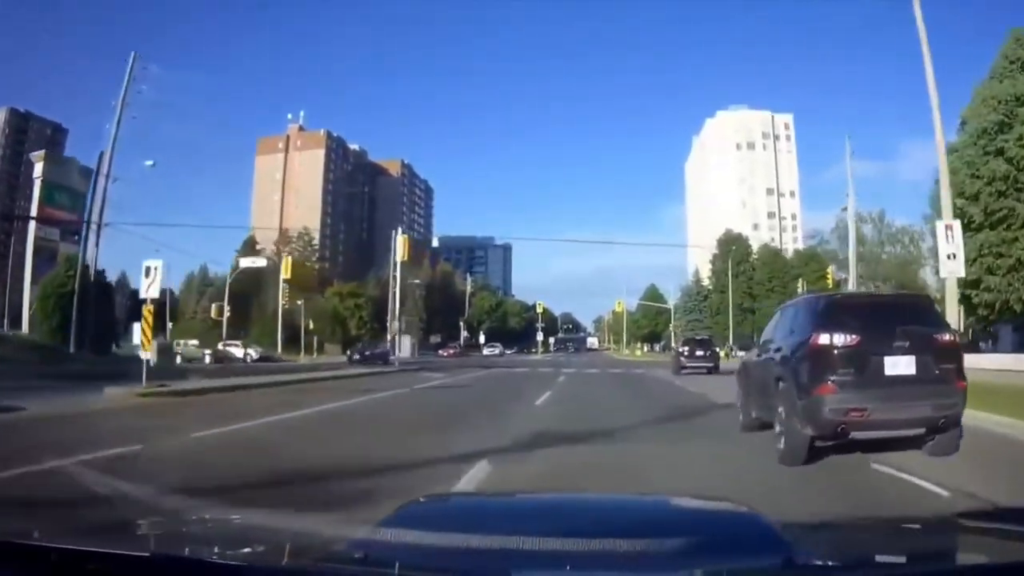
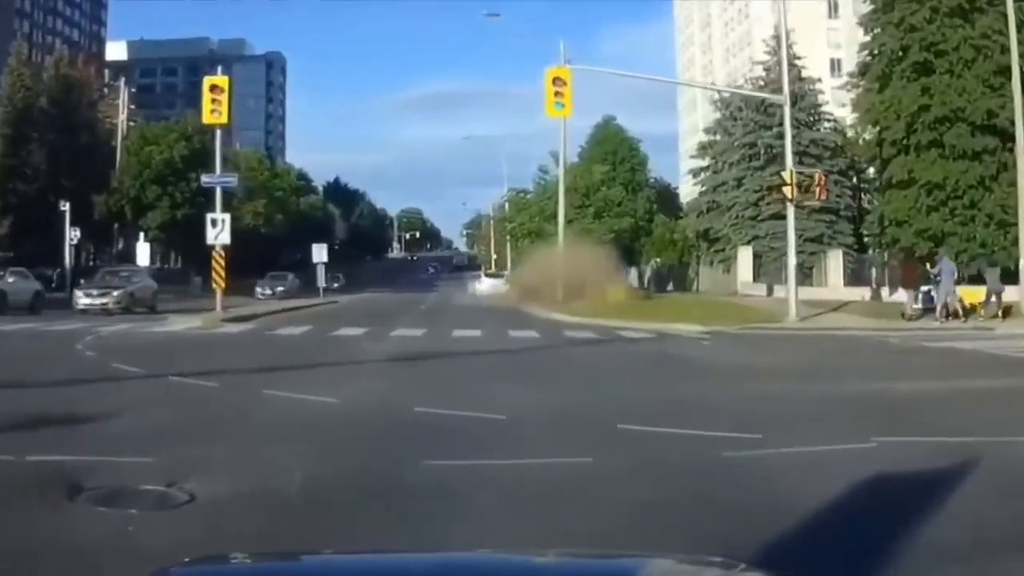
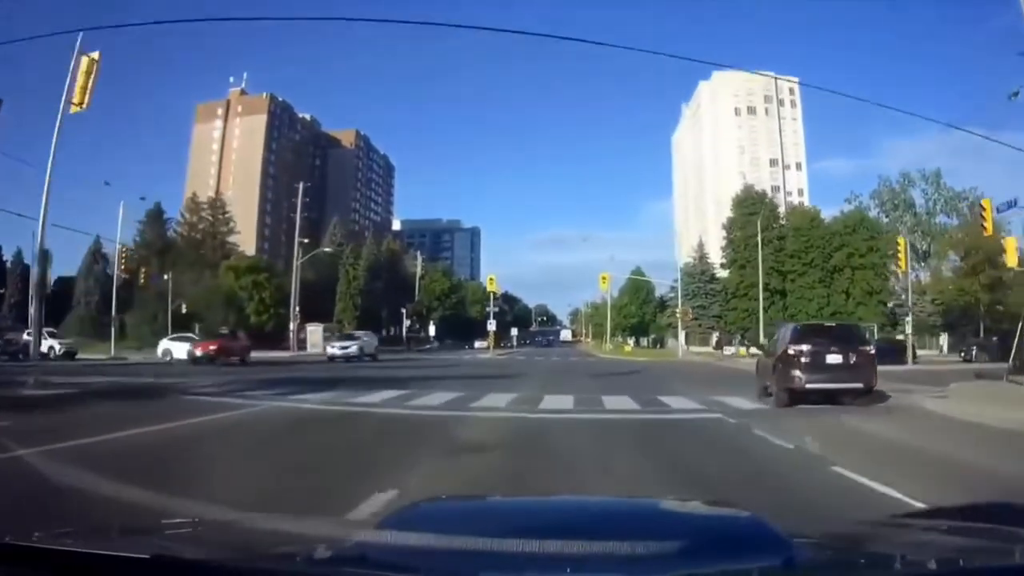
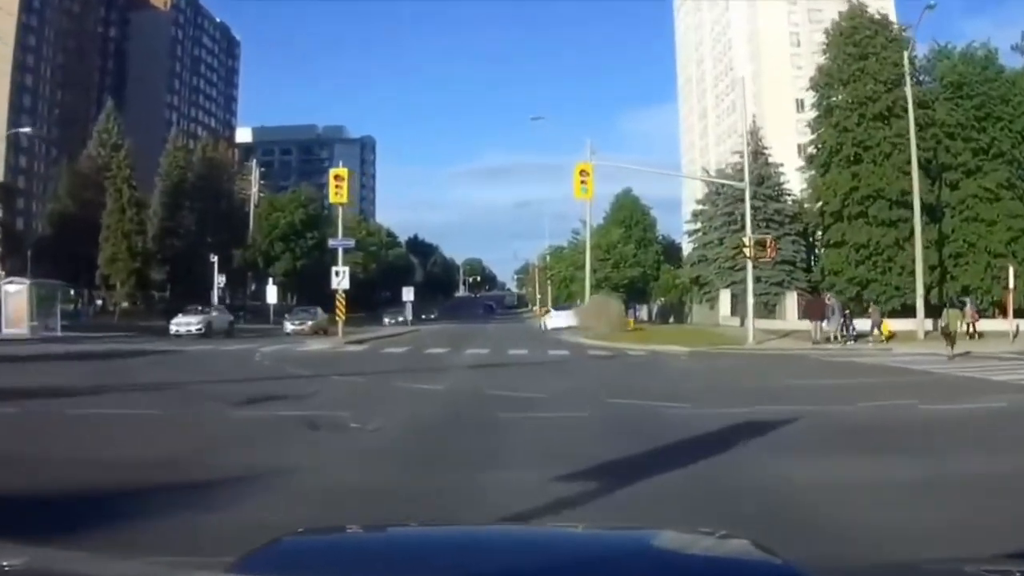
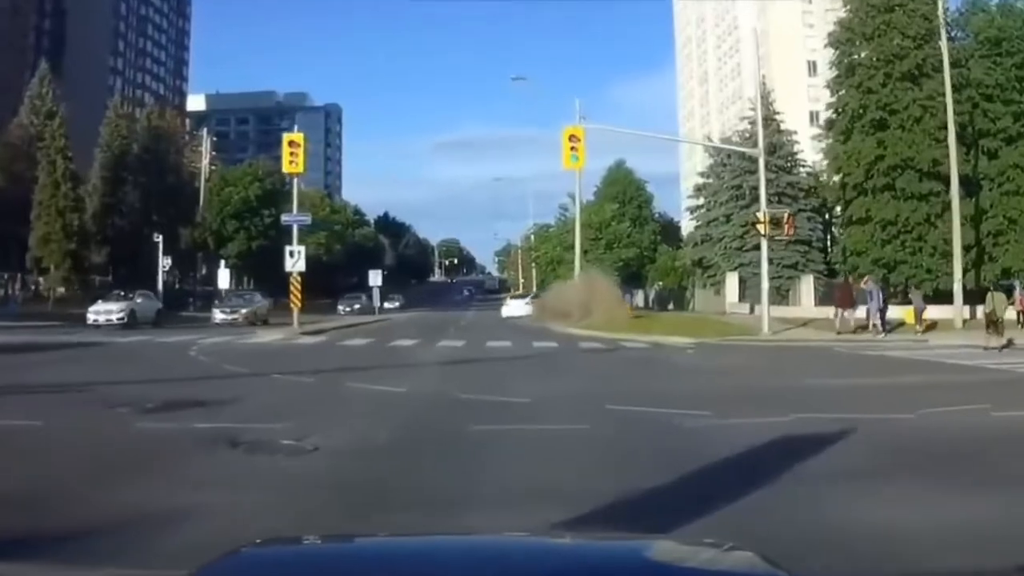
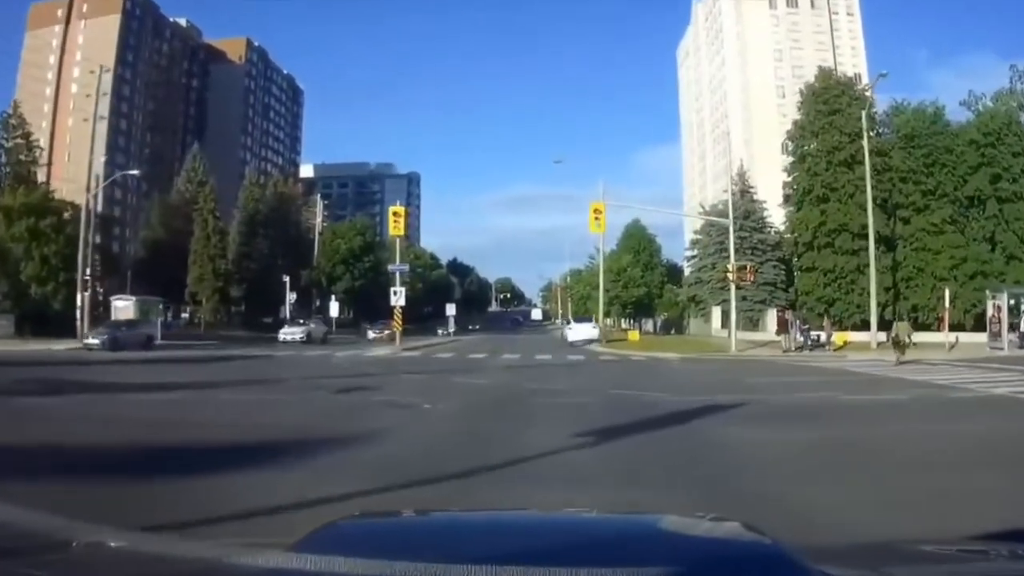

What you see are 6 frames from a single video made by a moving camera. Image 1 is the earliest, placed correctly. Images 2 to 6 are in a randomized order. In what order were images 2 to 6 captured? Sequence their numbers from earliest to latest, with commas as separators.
3, 6, 4, 5, 2
